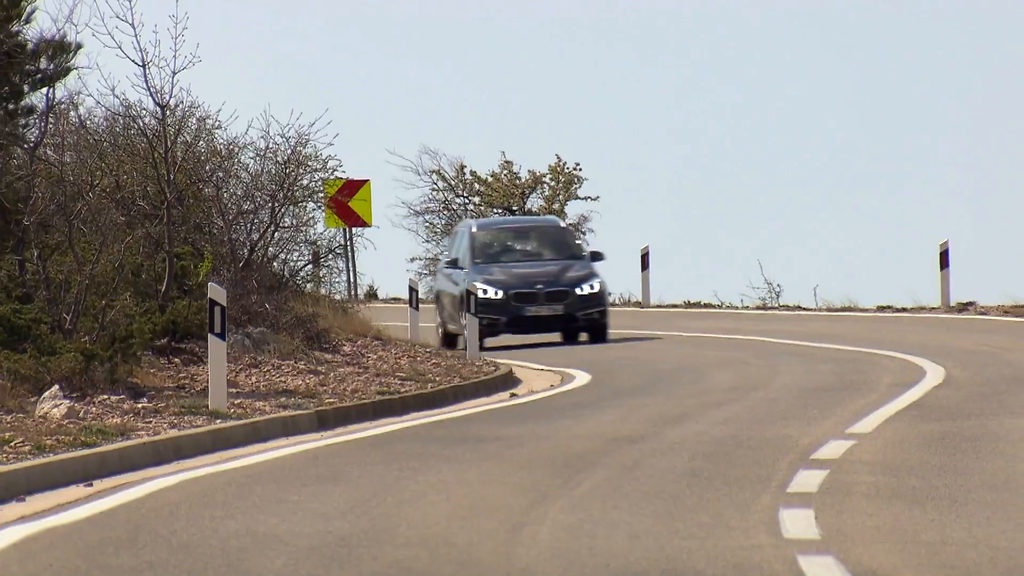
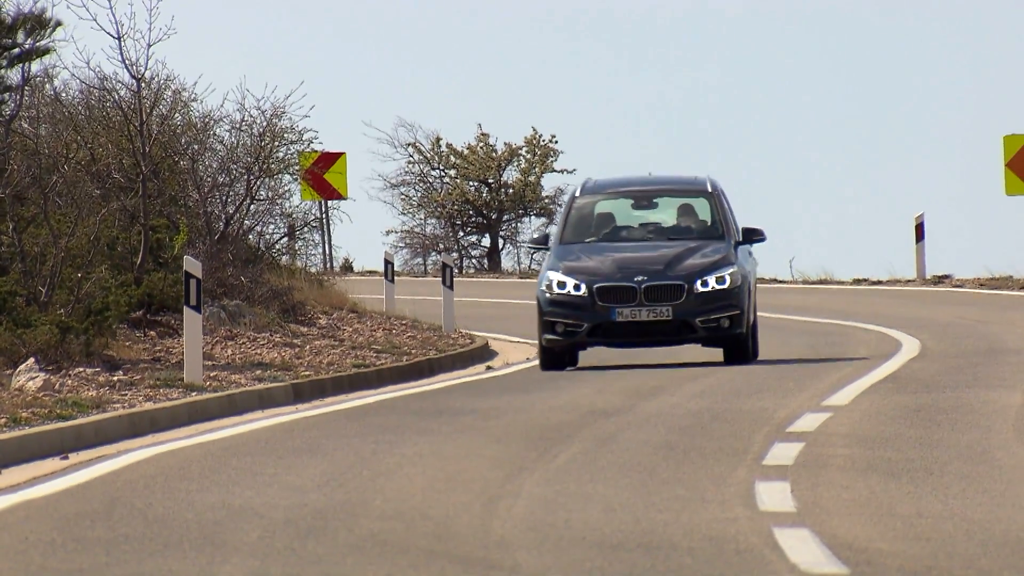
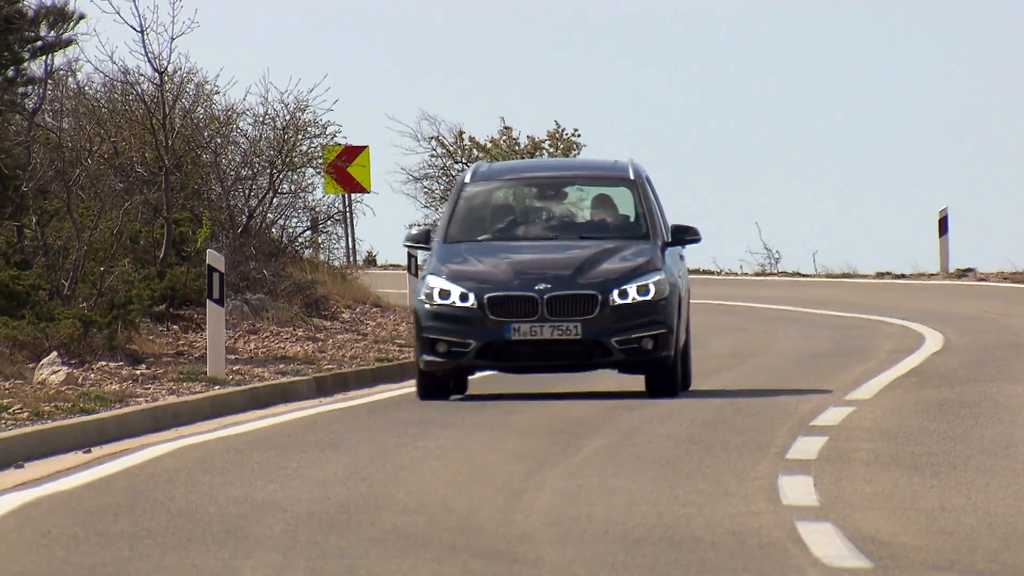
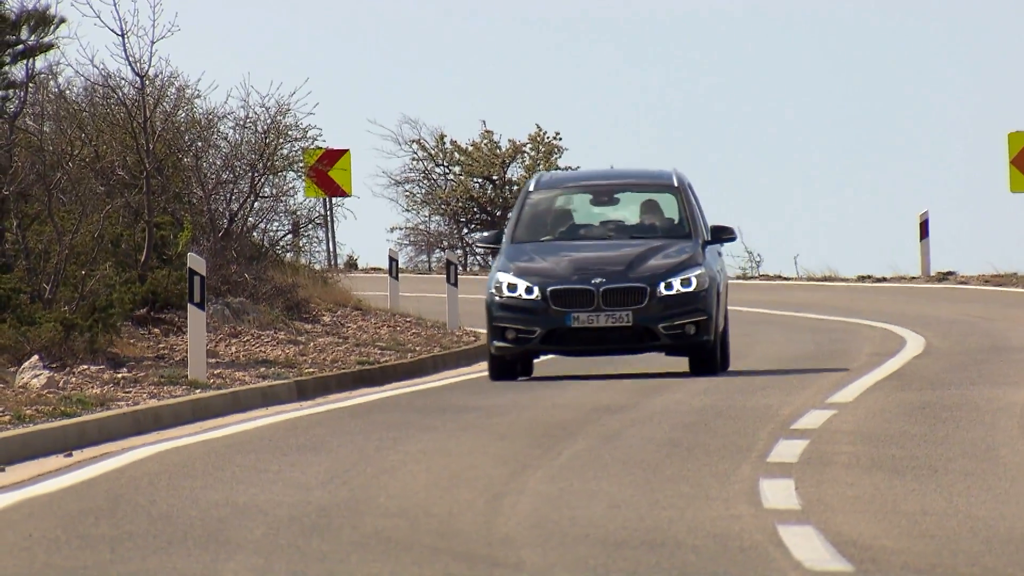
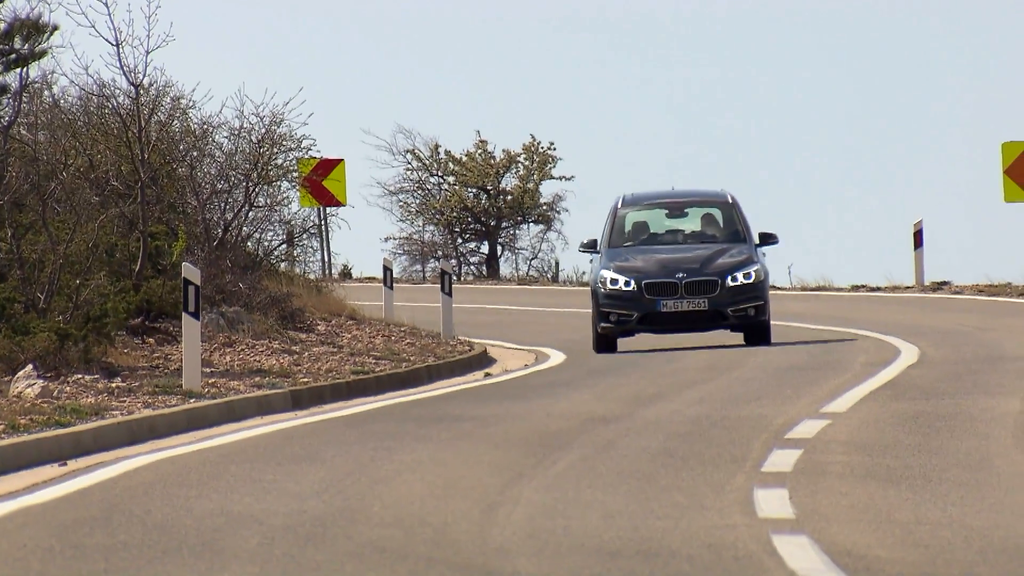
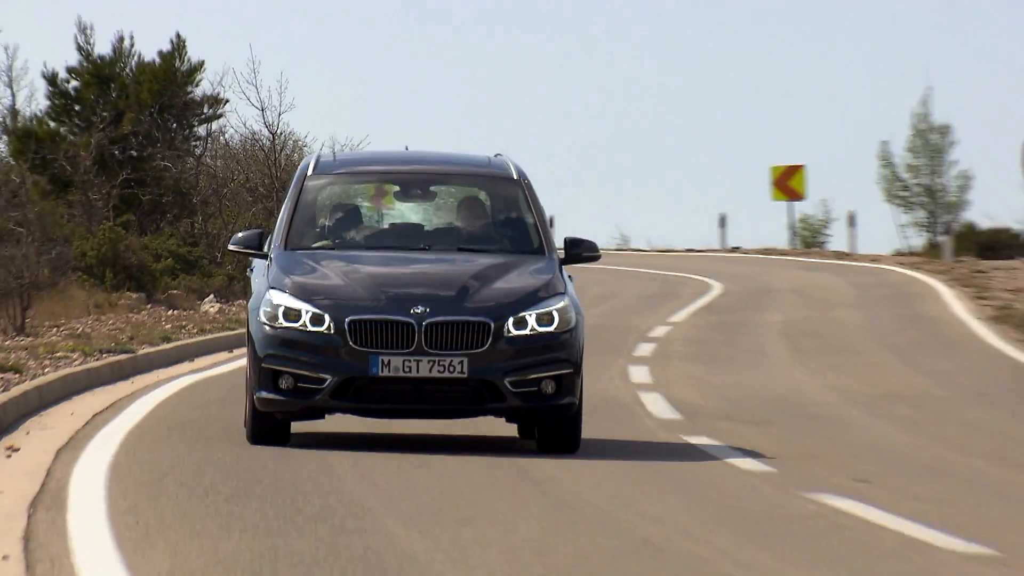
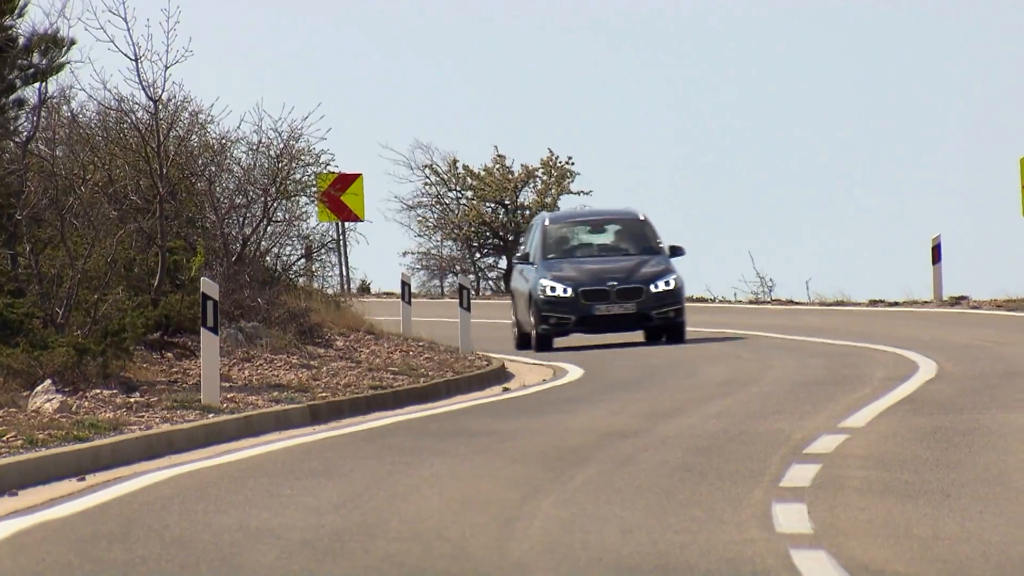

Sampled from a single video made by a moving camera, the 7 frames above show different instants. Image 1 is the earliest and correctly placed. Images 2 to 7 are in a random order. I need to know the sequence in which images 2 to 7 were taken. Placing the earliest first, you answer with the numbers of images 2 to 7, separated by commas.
7, 5, 2, 4, 3, 6
